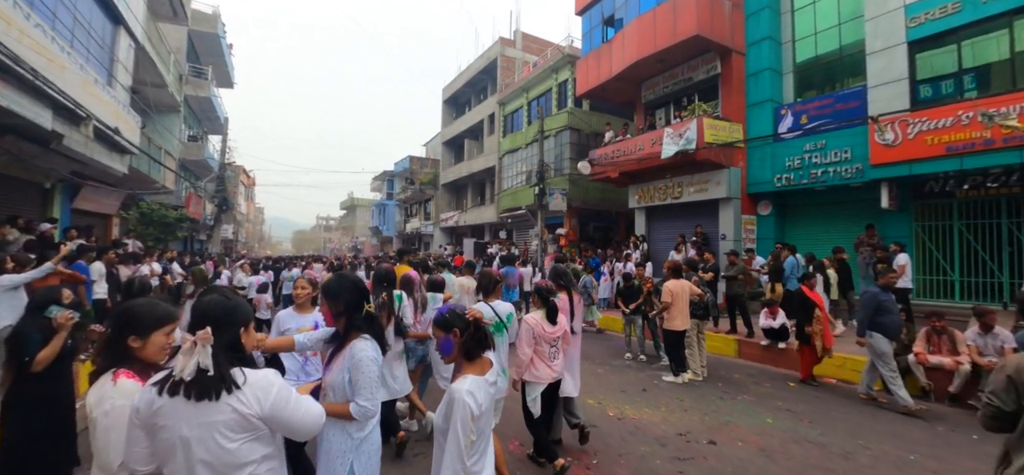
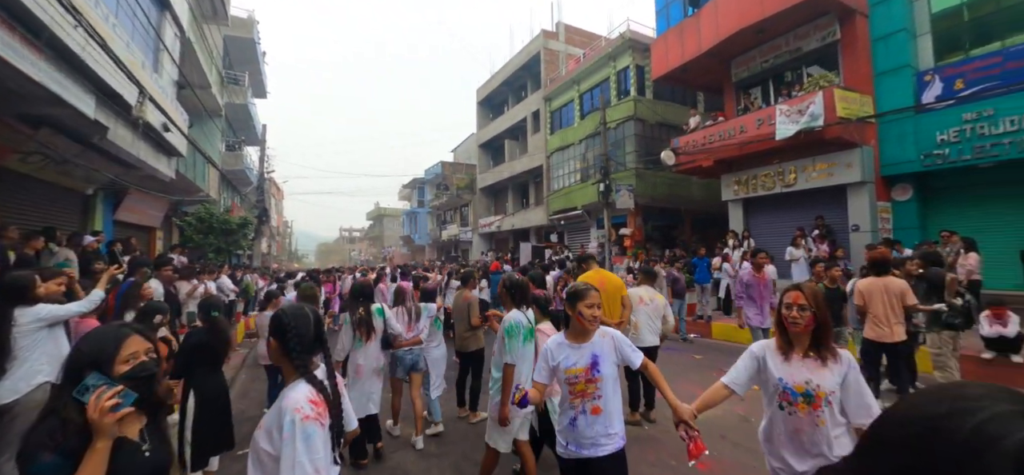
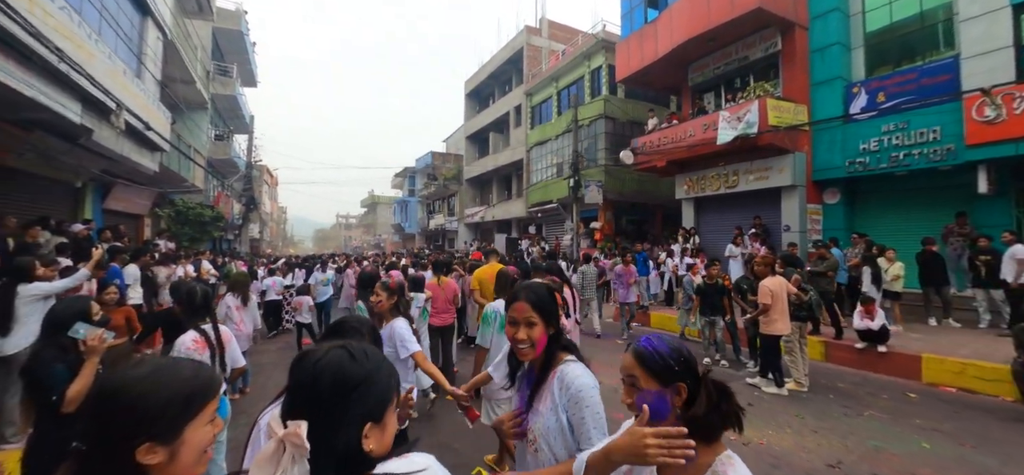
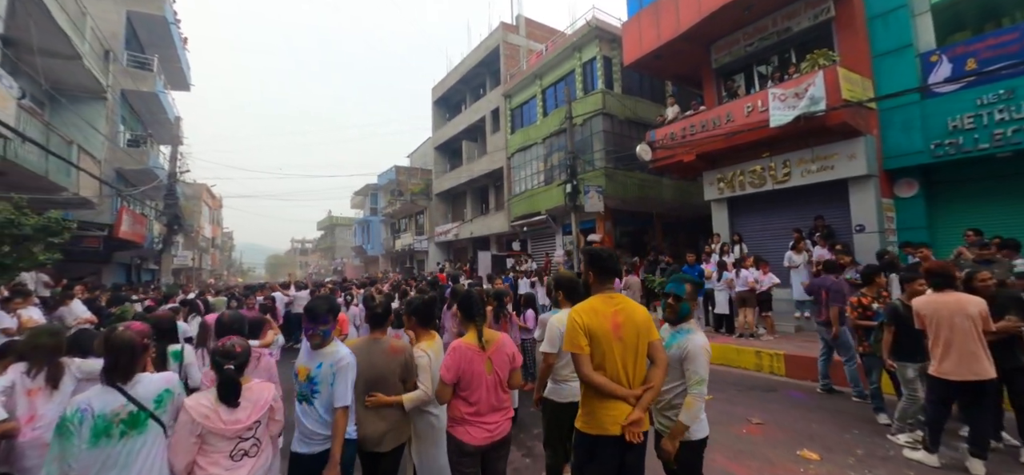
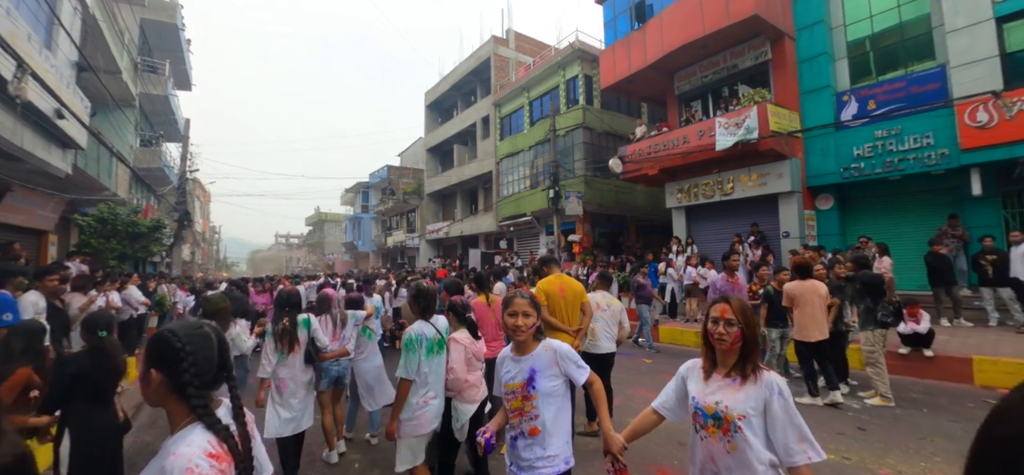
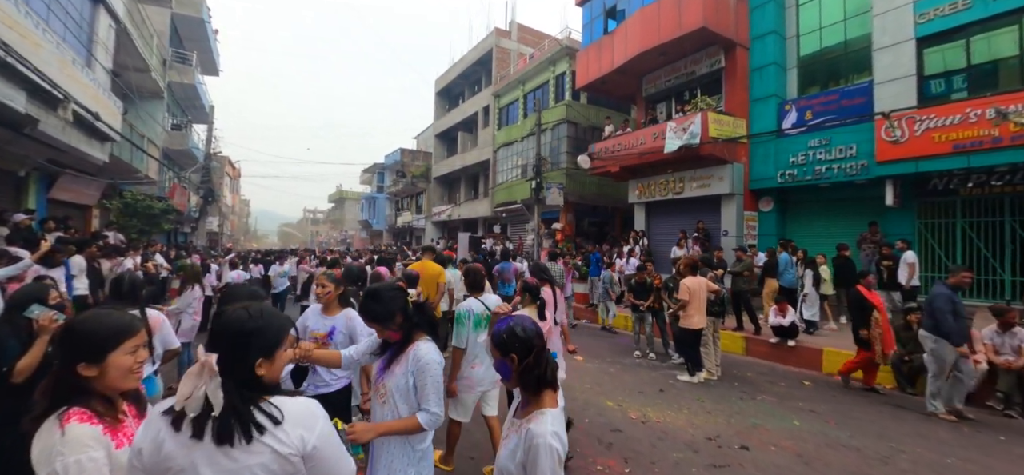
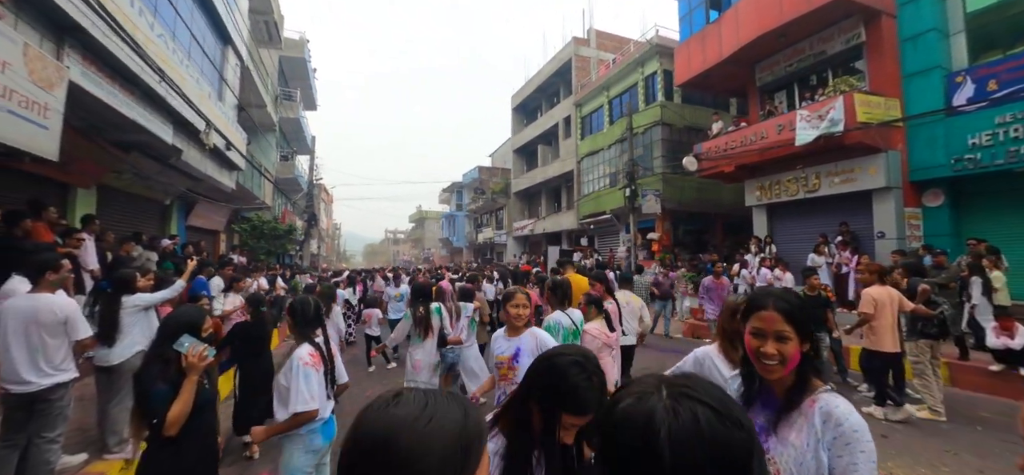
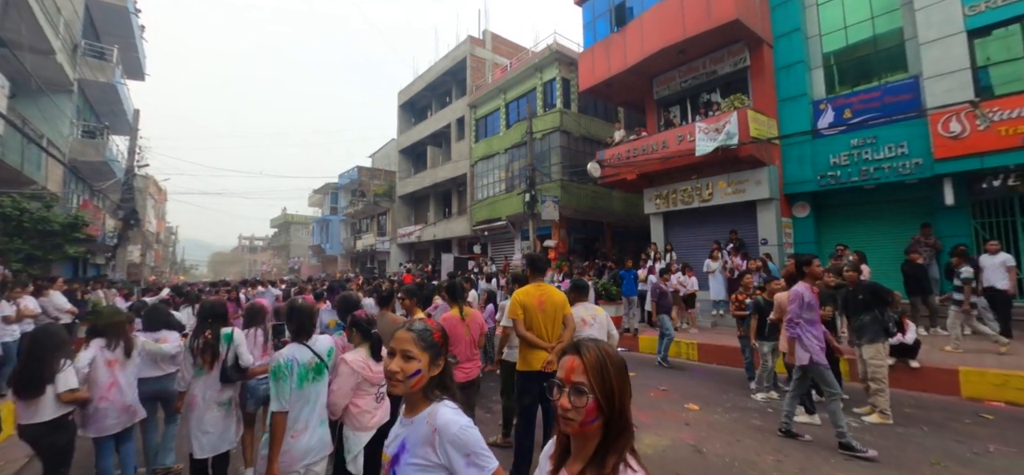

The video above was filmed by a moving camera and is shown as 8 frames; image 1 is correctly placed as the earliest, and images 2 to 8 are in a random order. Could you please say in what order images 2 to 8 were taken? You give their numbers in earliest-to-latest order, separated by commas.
6, 3, 7, 2, 5, 8, 4
